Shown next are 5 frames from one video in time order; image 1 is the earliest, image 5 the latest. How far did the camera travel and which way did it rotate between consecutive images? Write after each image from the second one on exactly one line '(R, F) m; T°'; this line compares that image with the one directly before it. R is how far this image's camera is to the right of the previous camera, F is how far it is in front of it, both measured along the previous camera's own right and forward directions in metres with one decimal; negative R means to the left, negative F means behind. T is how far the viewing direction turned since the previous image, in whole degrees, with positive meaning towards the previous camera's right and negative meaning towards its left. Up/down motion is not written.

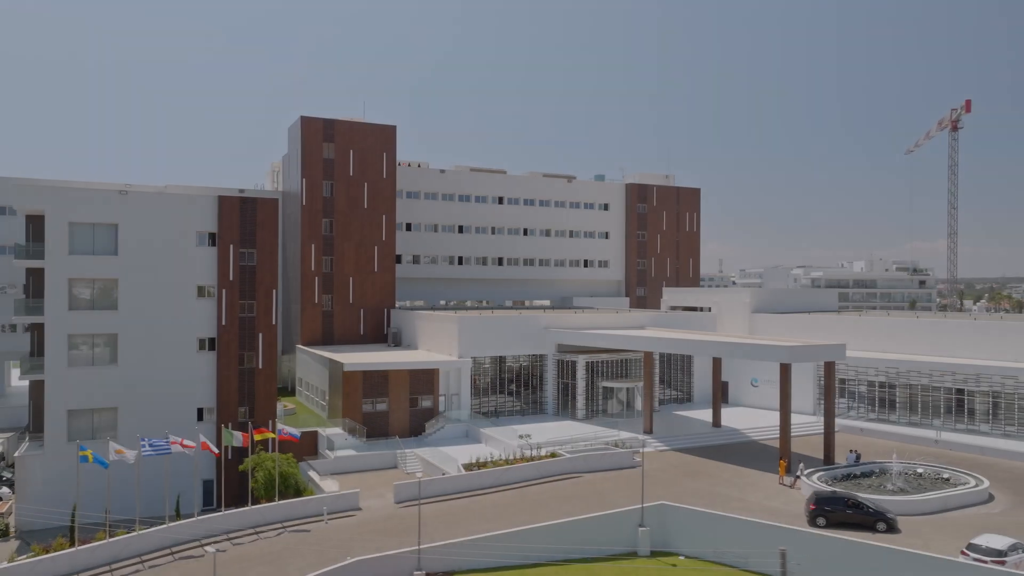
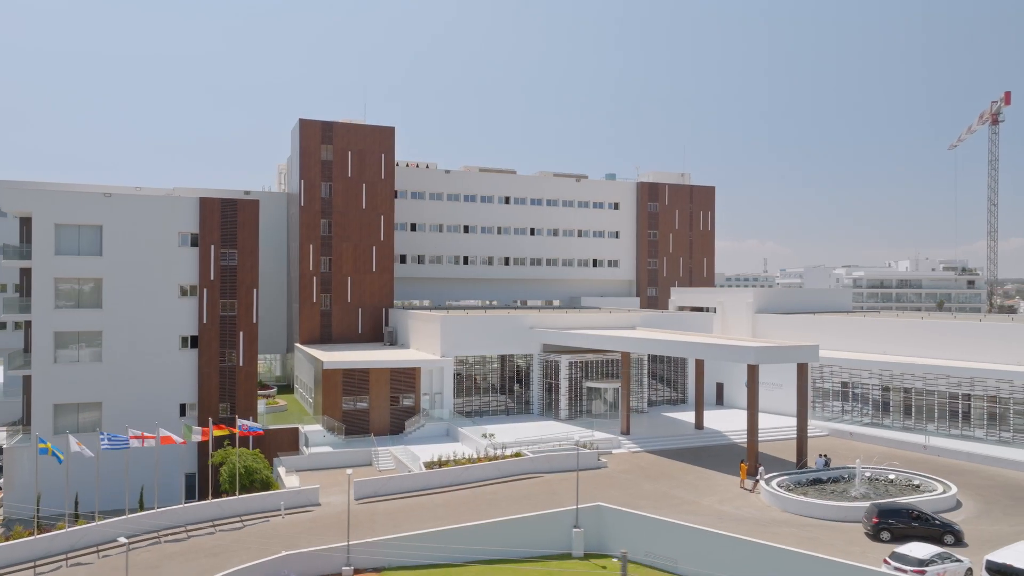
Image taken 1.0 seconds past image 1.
(+4.1, +0.2) m; -4°
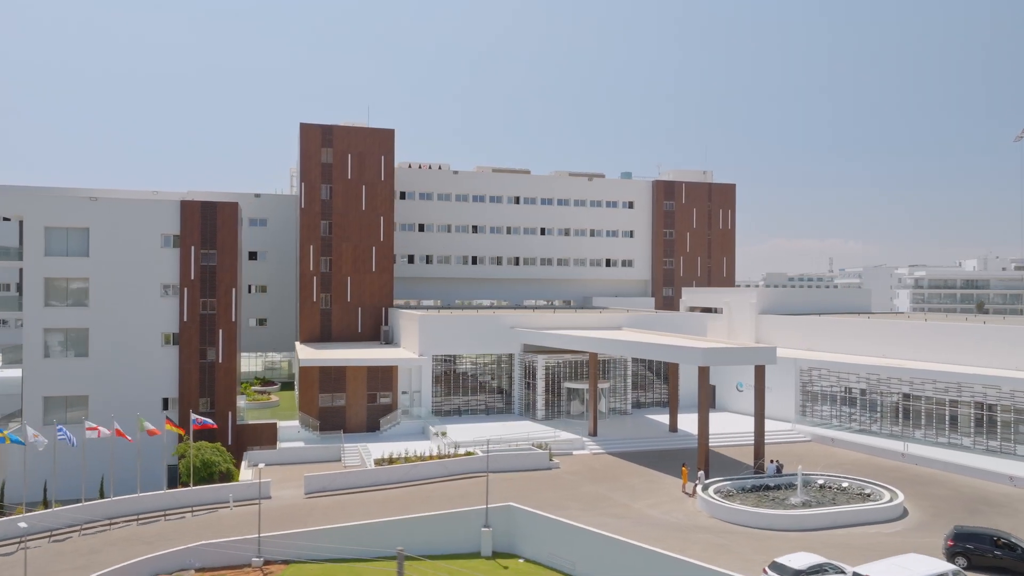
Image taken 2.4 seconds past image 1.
(+5.6, +0.2) m; -5°
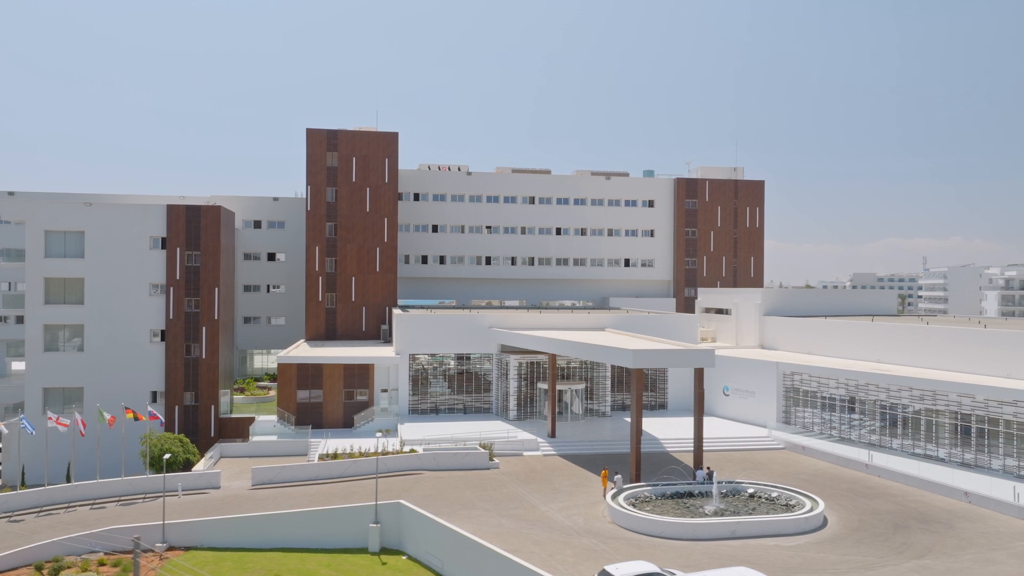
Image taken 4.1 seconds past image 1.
(+7.1, +0.4) m; -7°
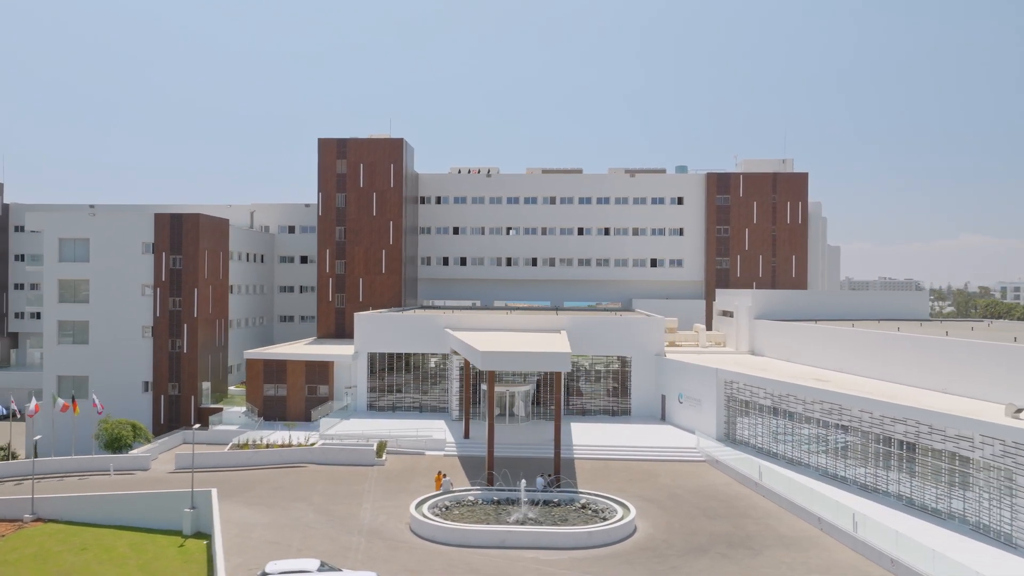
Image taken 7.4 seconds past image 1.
(+13.2, +1.4) m; -12°
